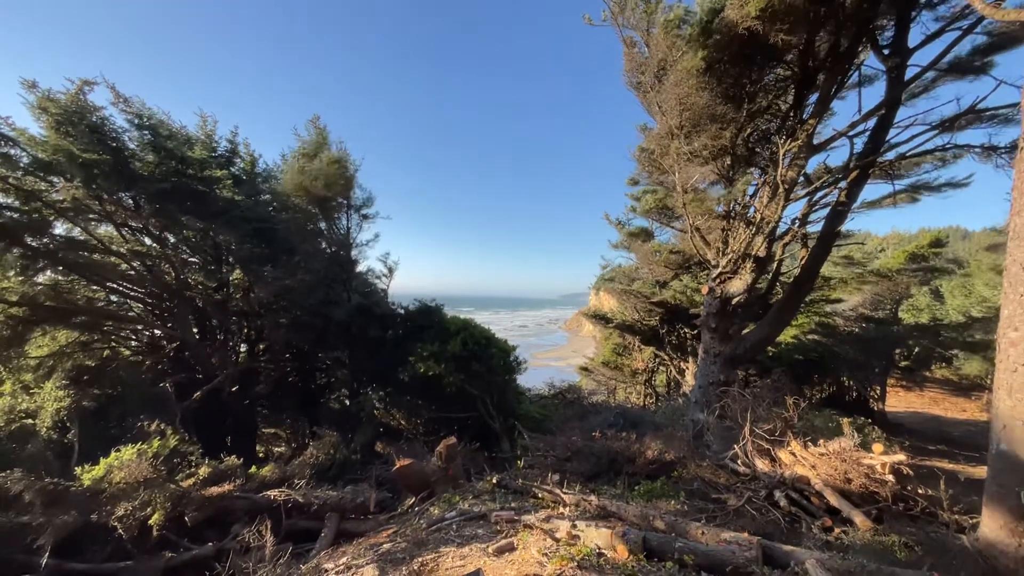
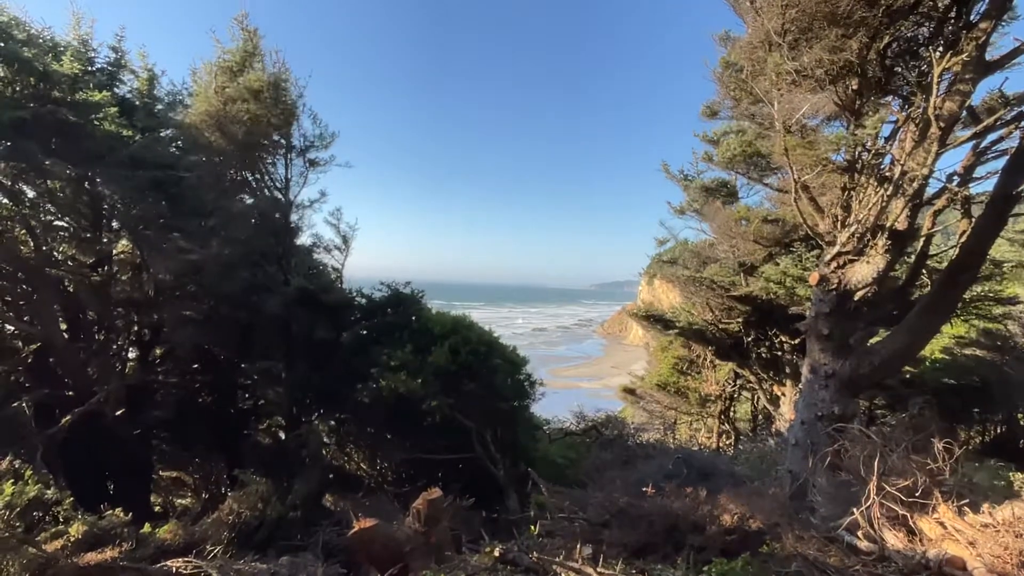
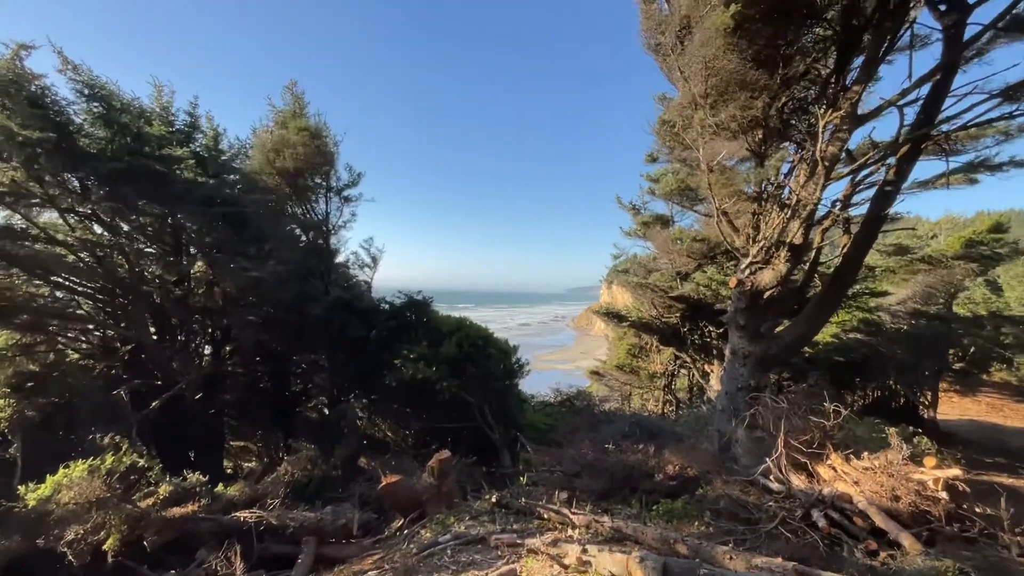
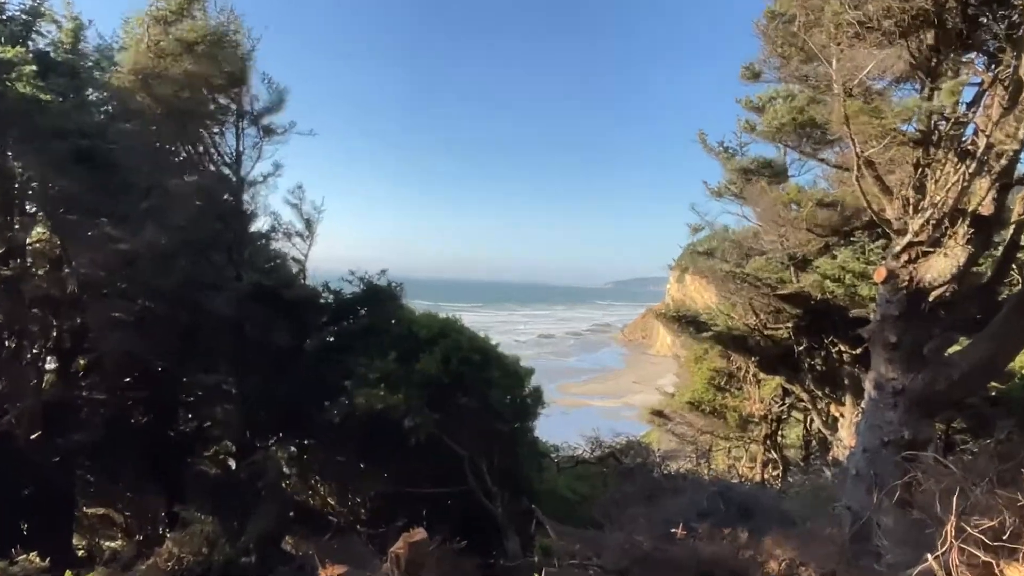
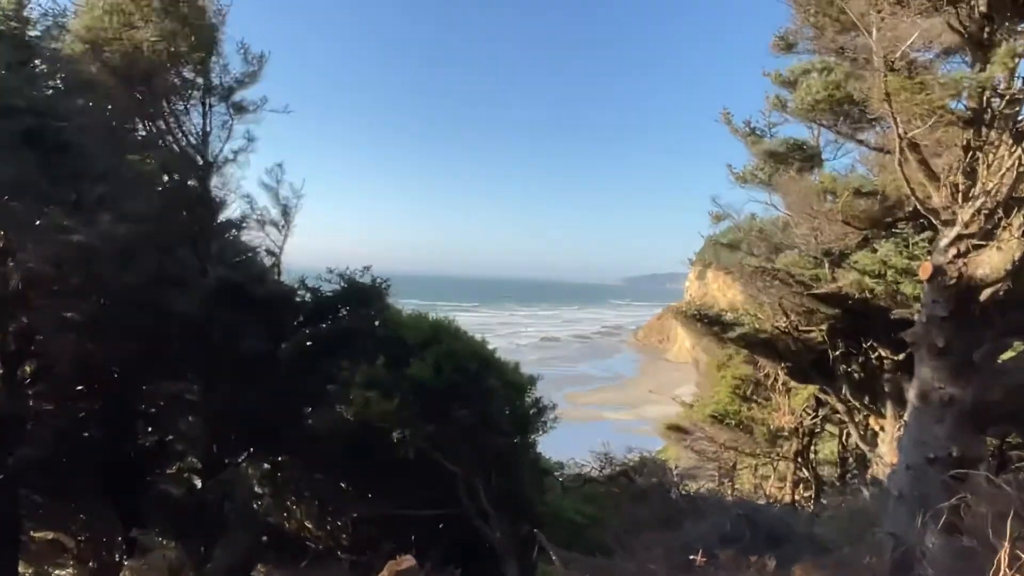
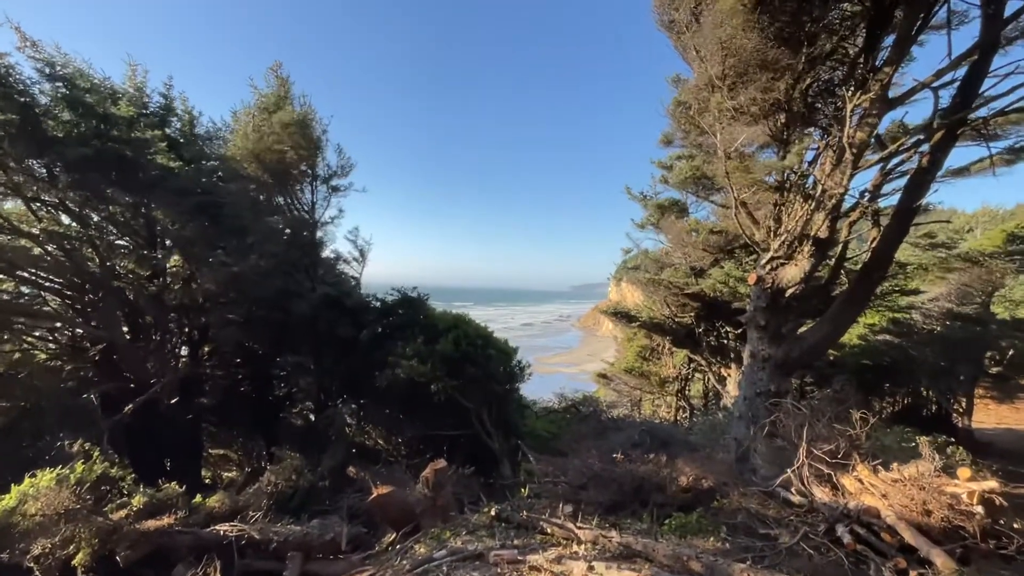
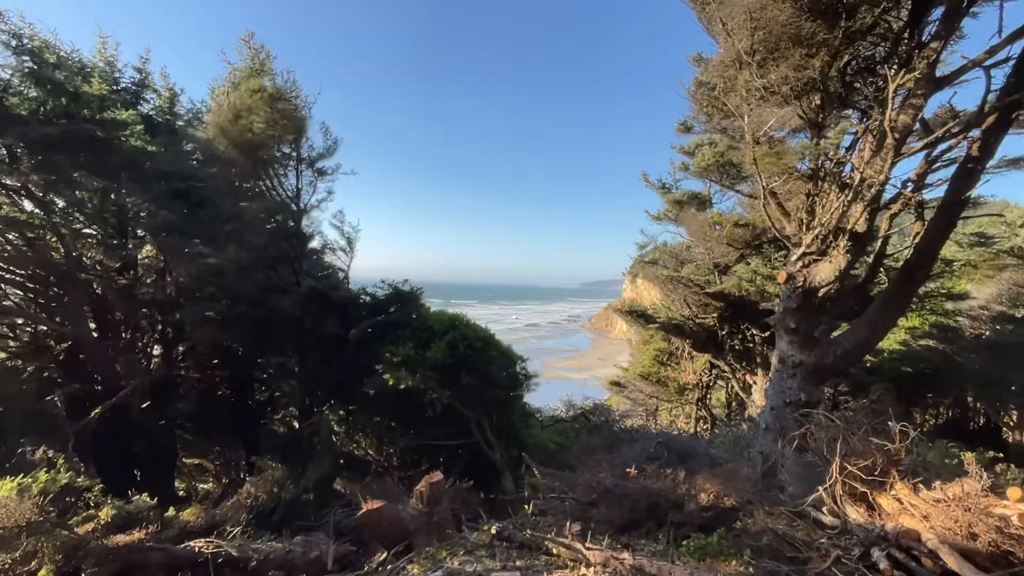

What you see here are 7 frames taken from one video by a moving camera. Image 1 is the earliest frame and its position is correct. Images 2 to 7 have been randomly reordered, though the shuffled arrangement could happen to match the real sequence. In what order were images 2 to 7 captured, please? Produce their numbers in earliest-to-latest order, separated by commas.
3, 6, 7, 2, 4, 5
